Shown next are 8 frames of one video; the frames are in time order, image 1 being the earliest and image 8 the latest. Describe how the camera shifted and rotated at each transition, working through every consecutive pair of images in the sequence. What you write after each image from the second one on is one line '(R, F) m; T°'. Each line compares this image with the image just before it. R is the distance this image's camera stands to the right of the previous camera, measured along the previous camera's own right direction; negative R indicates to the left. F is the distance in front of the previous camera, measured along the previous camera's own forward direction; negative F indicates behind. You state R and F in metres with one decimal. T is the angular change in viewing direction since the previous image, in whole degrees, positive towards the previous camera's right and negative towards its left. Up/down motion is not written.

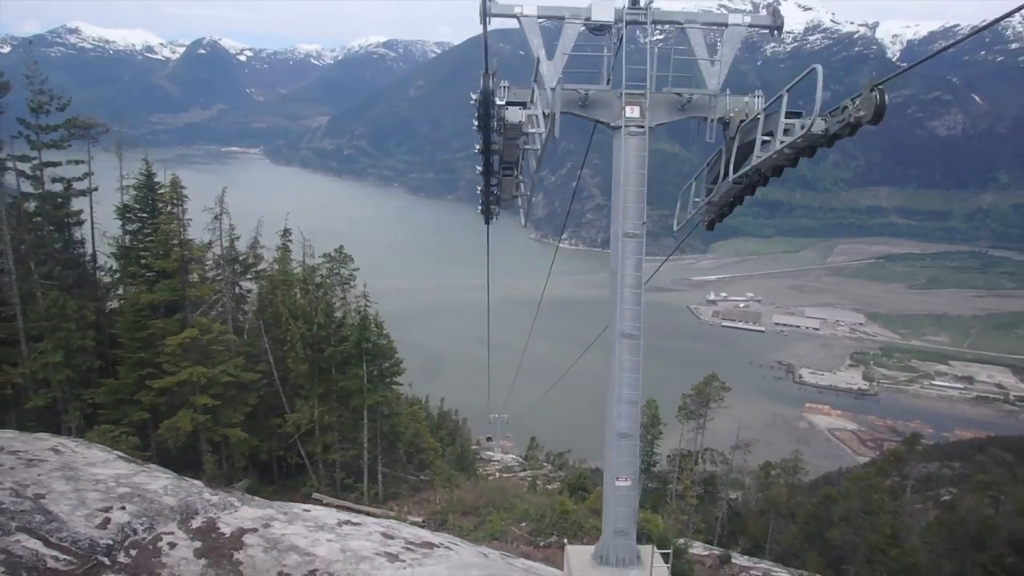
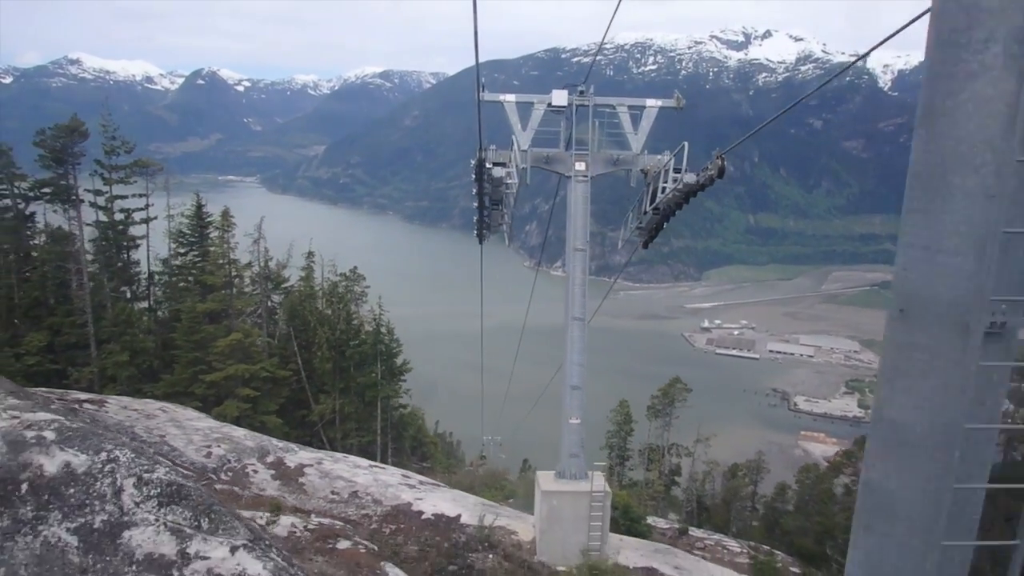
(+0.1, -3.5) m; 0°
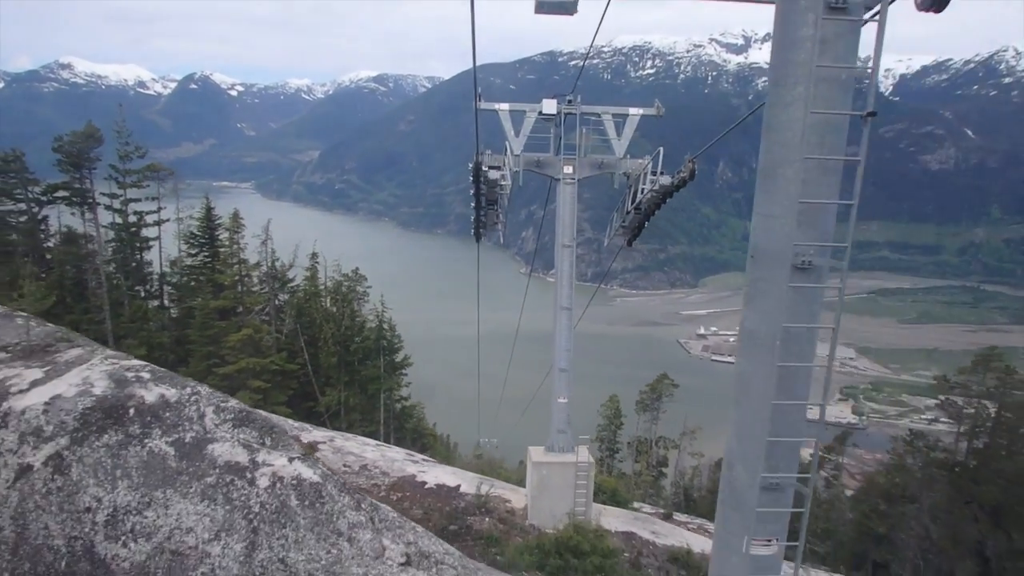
(0.0, -1.3) m; 0°
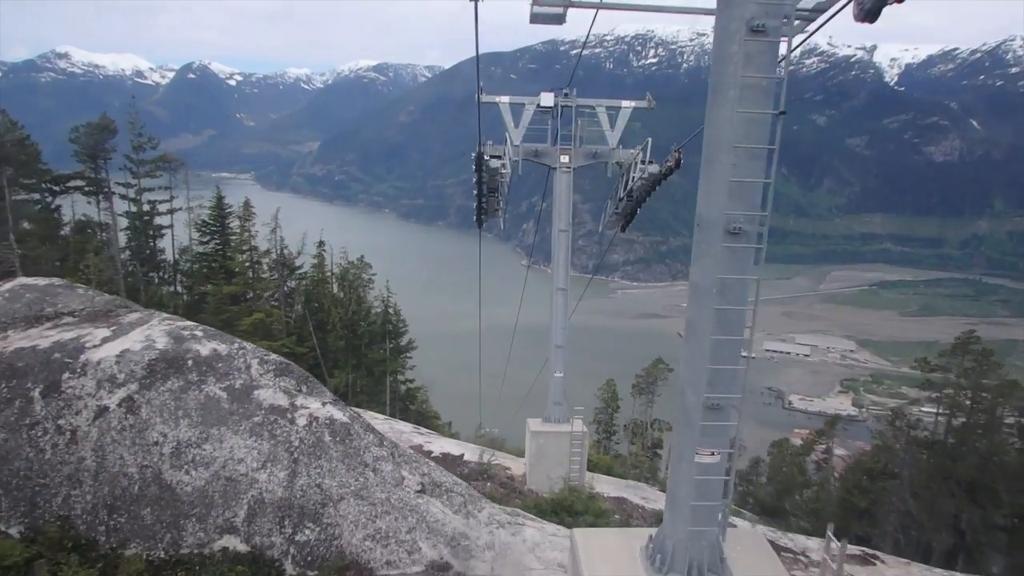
(0.0, -1.0) m; 0°
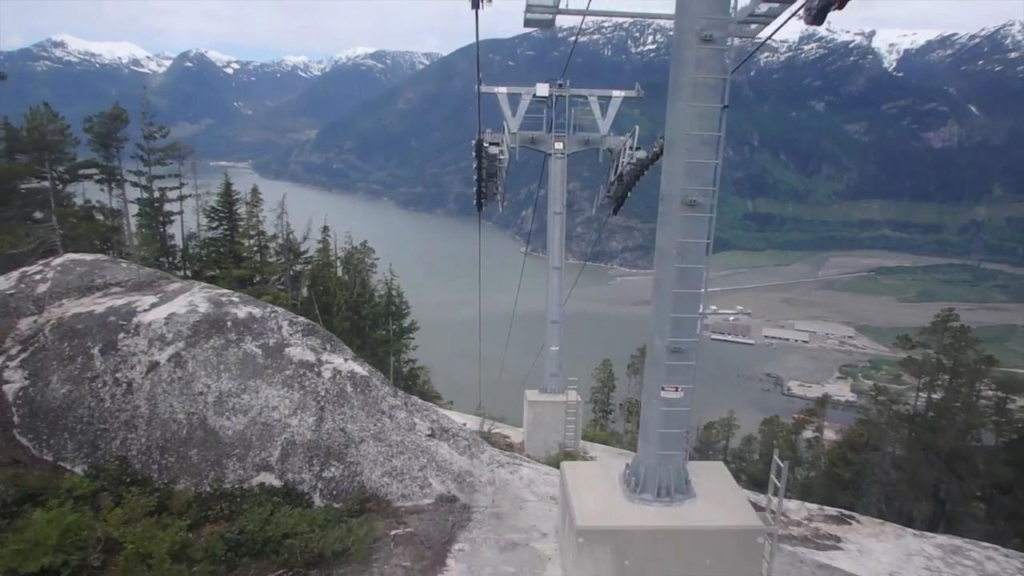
(0.0, -0.9) m; 0°
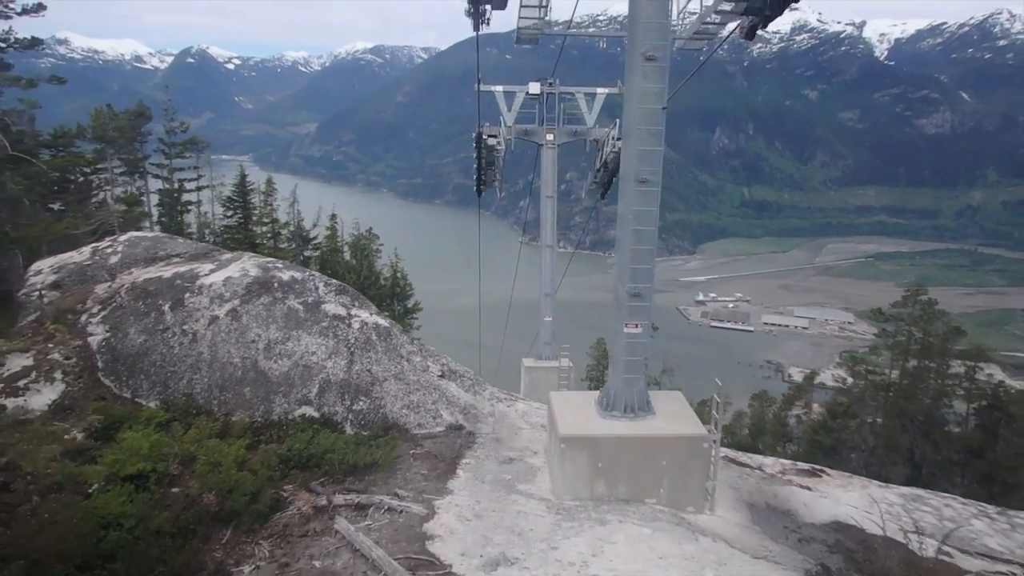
(0.0, -1.5) m; 0°
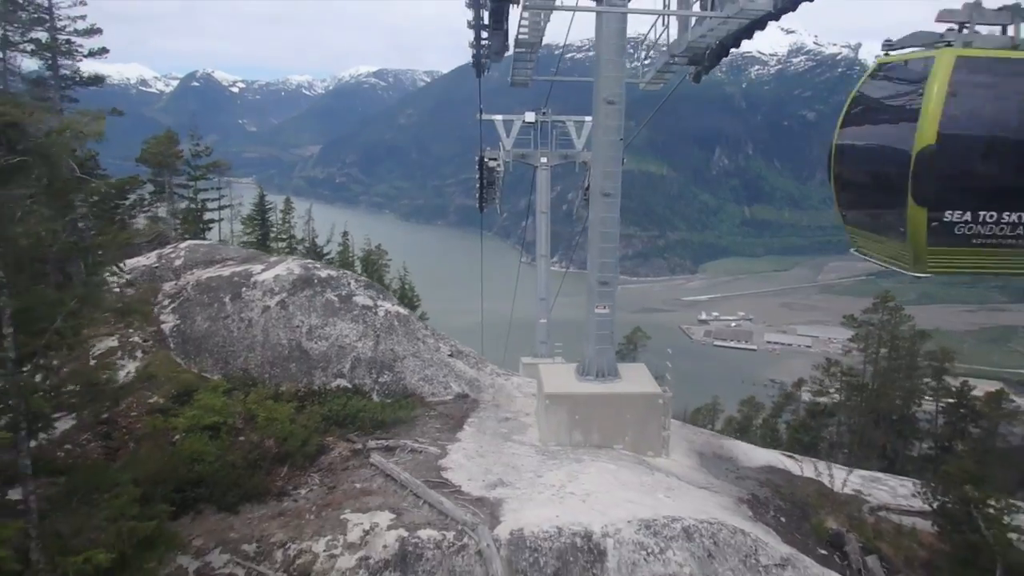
(+0.1, -1.9) m; 0°
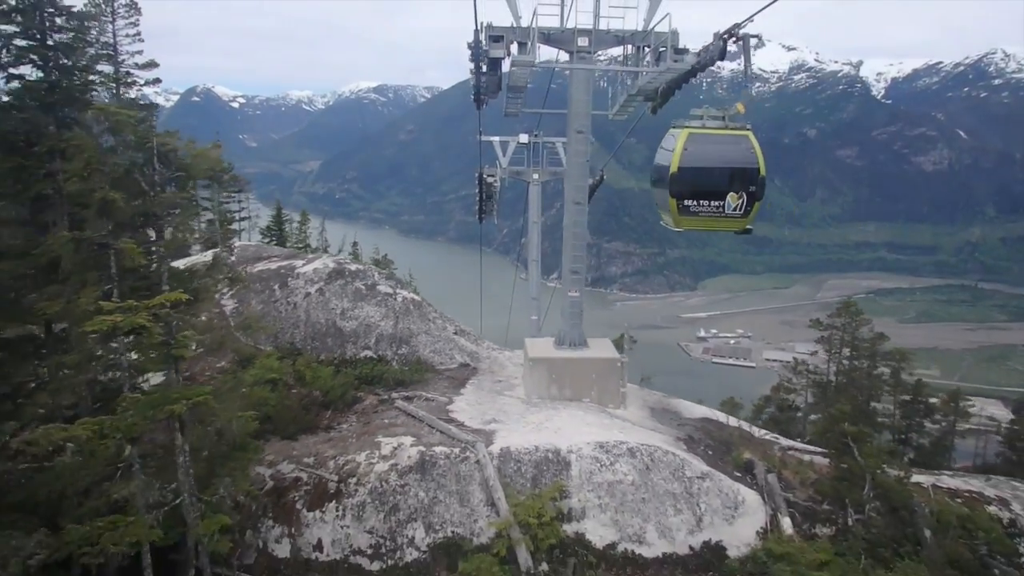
(+0.1, -2.6) m; 0°
